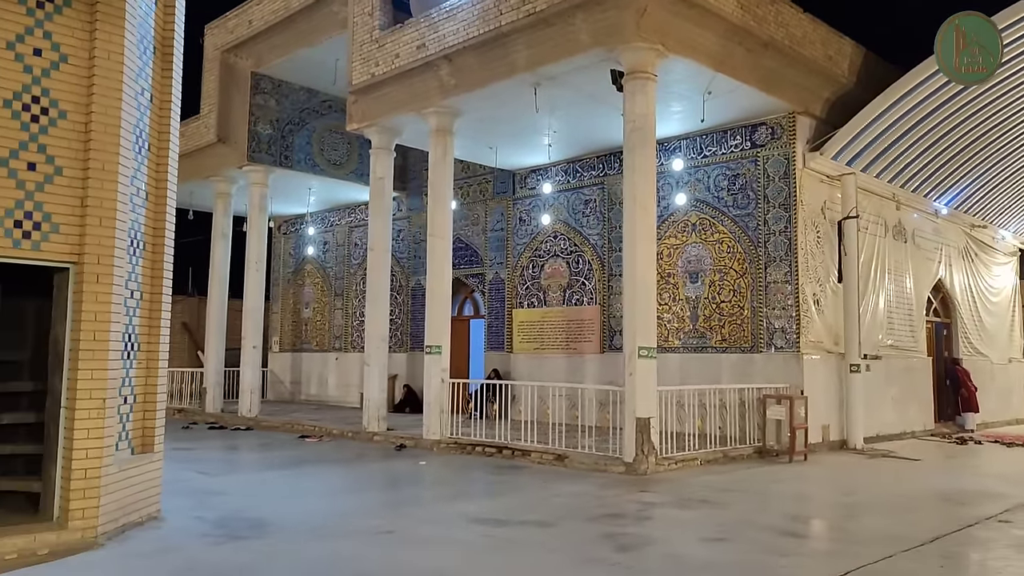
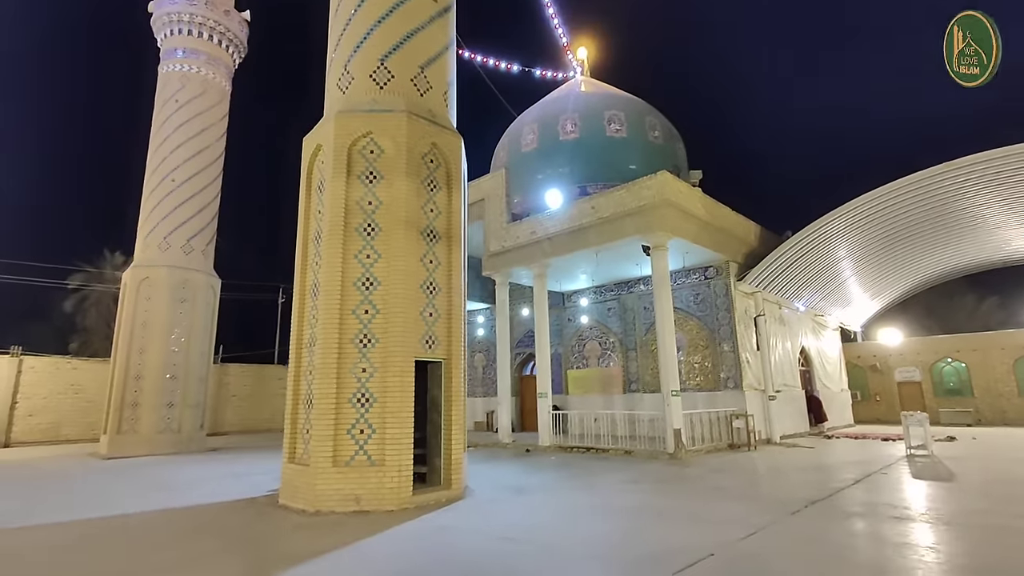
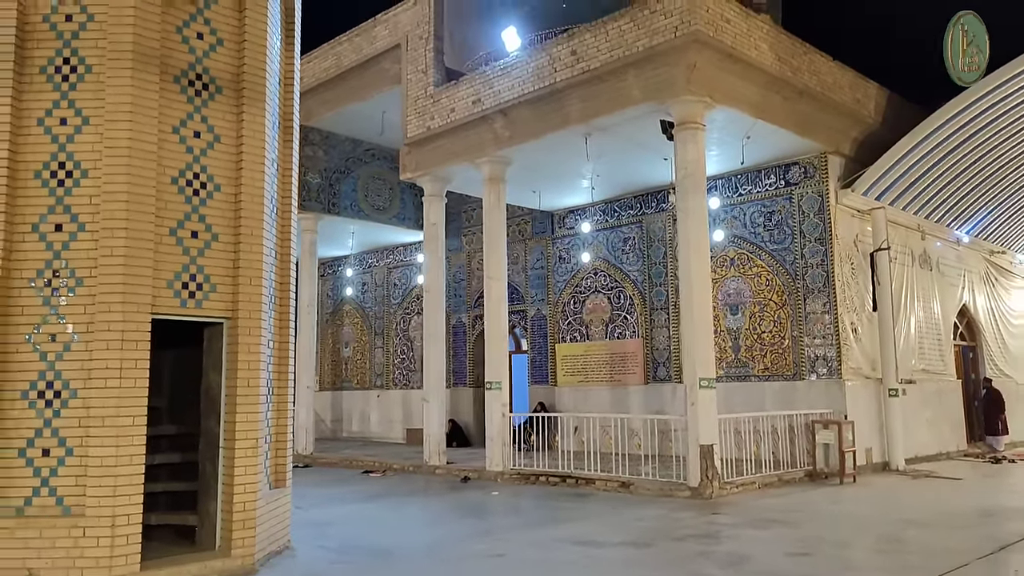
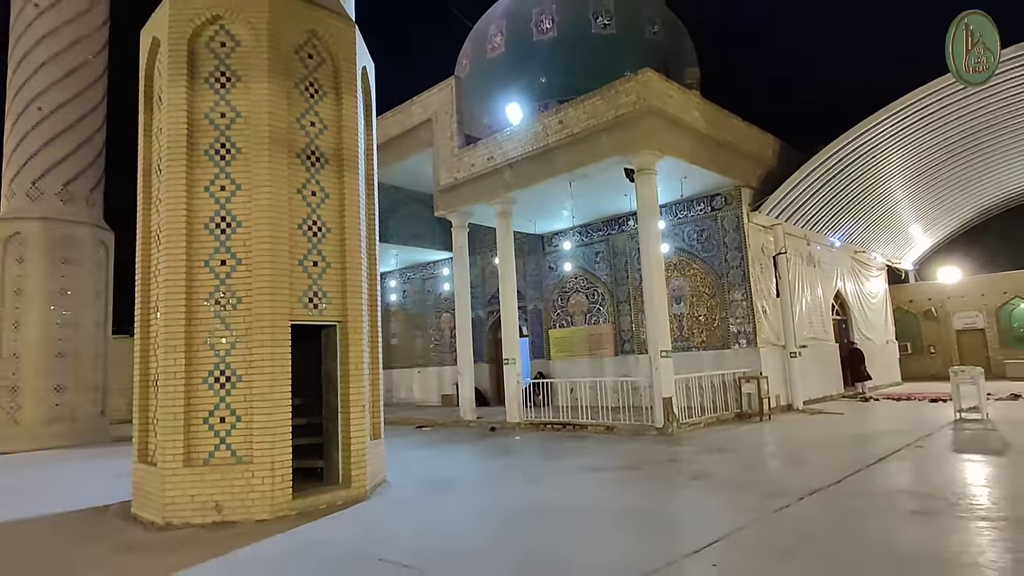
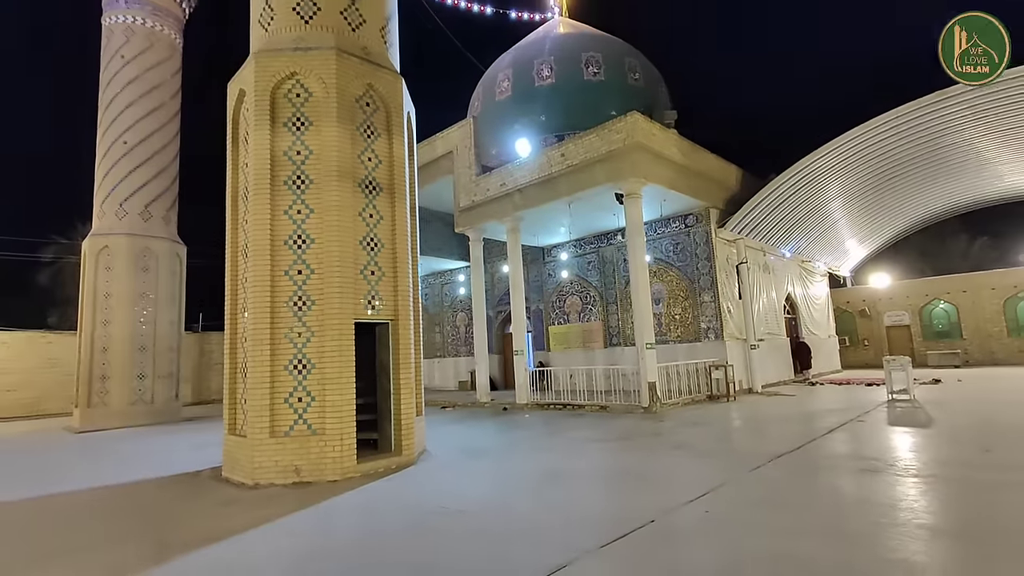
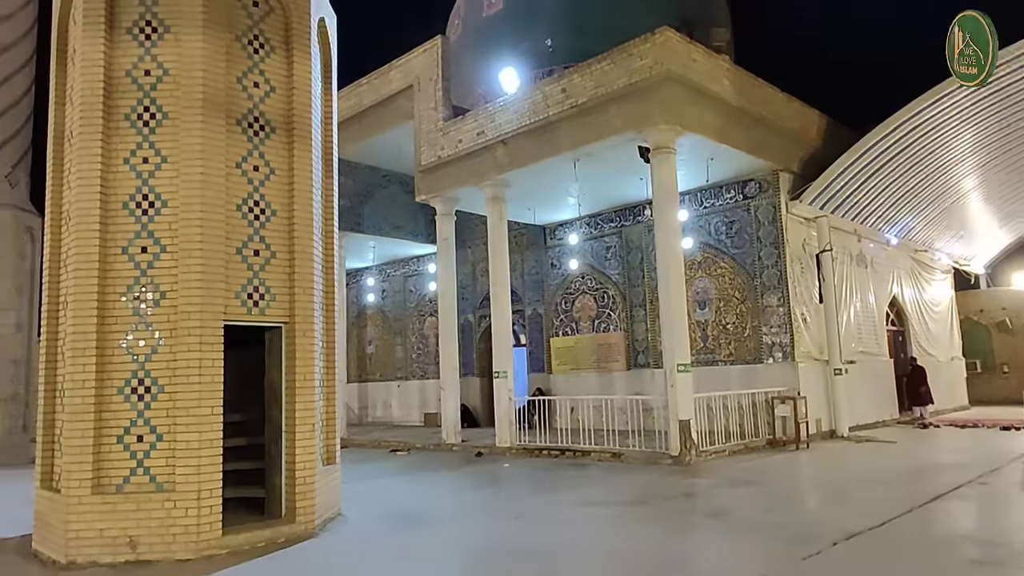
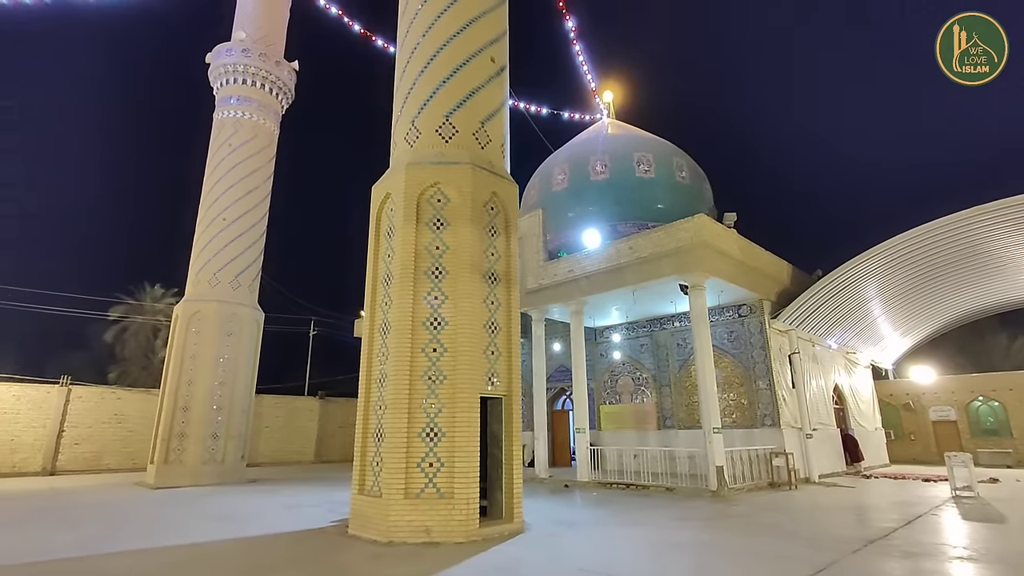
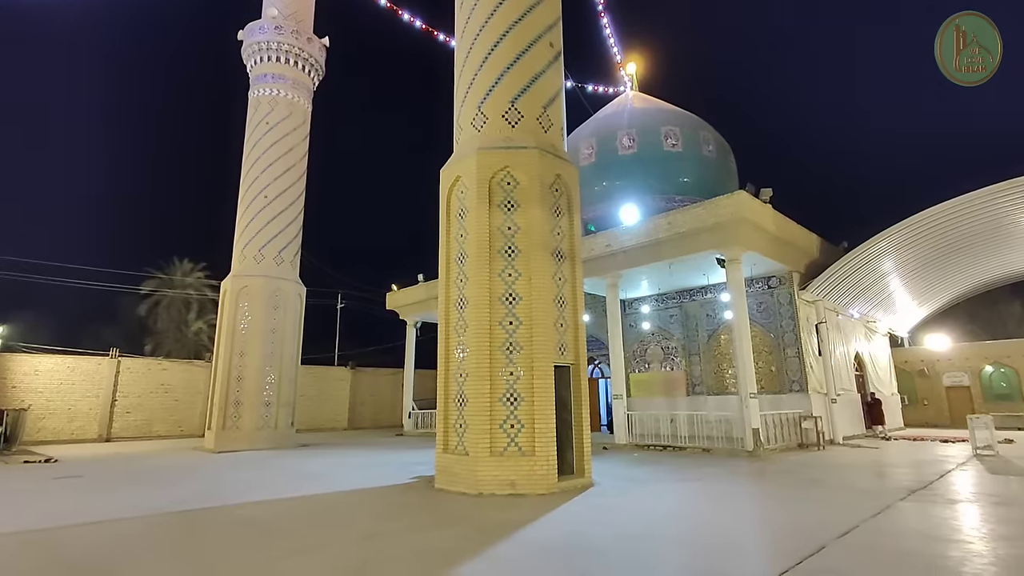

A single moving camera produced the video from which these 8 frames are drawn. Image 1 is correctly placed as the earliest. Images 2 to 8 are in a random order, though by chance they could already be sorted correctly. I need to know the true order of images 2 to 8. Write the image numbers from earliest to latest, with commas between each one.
3, 6, 4, 5, 2, 7, 8
